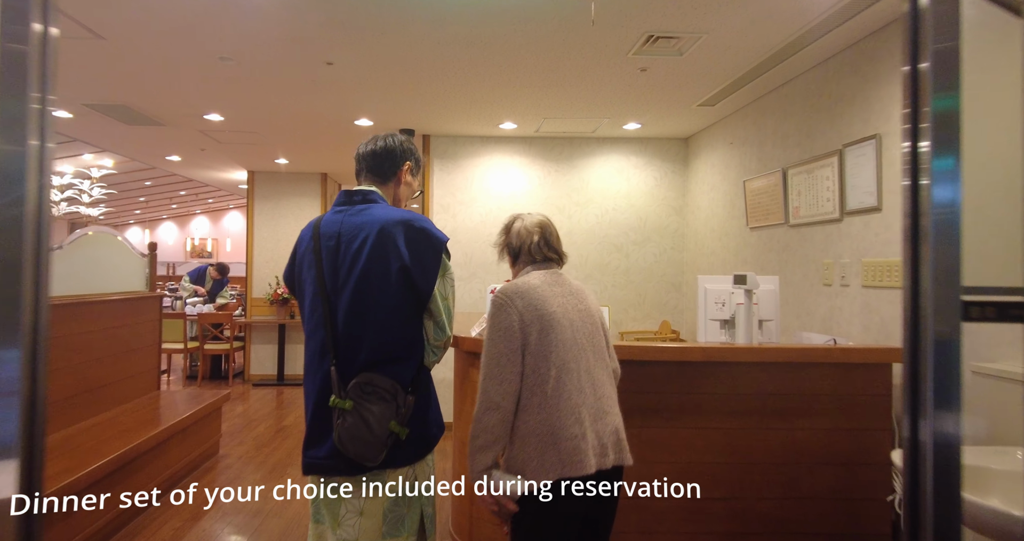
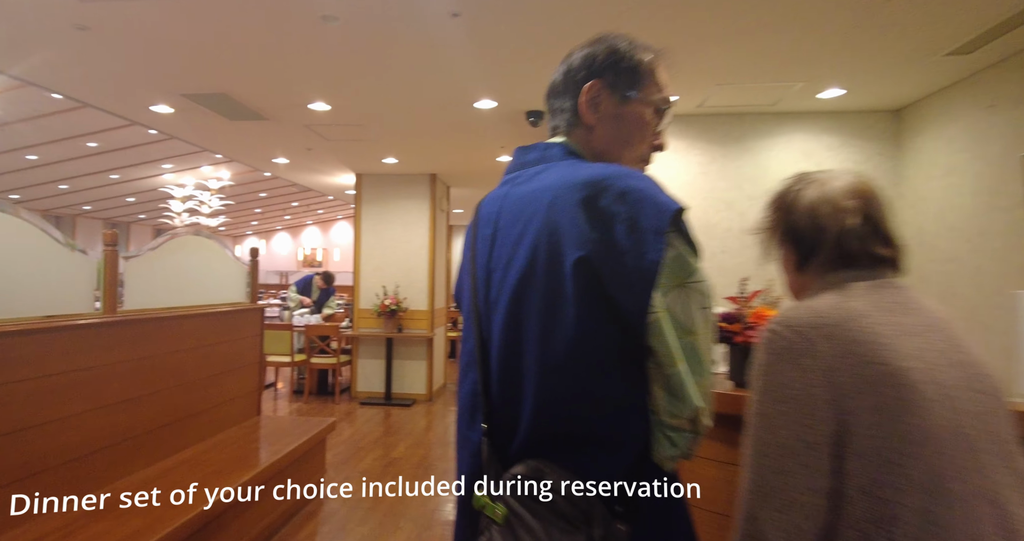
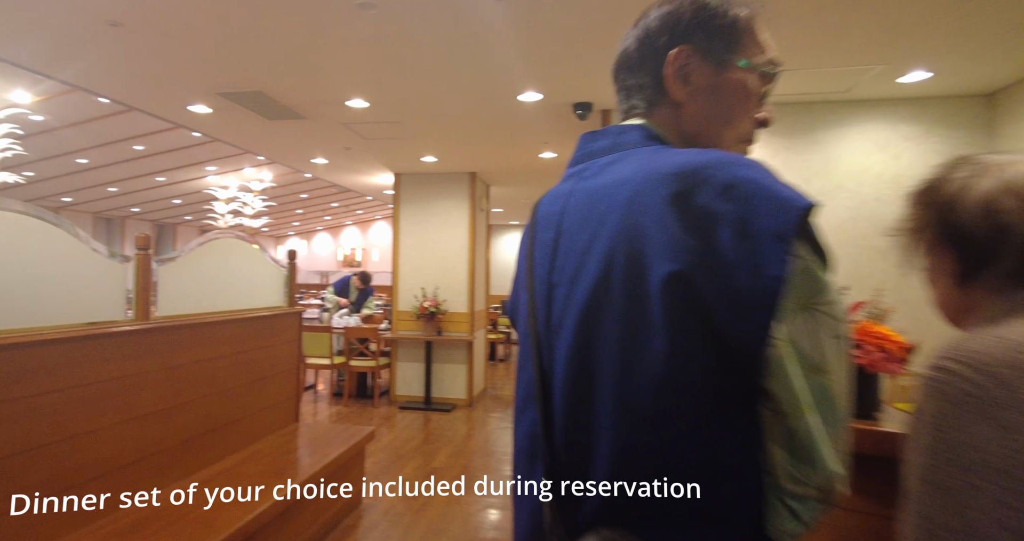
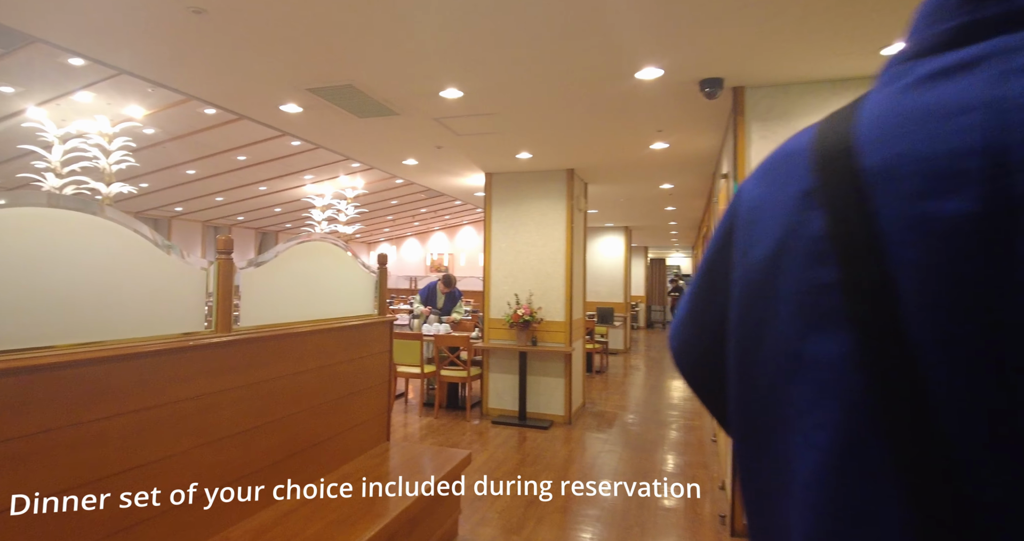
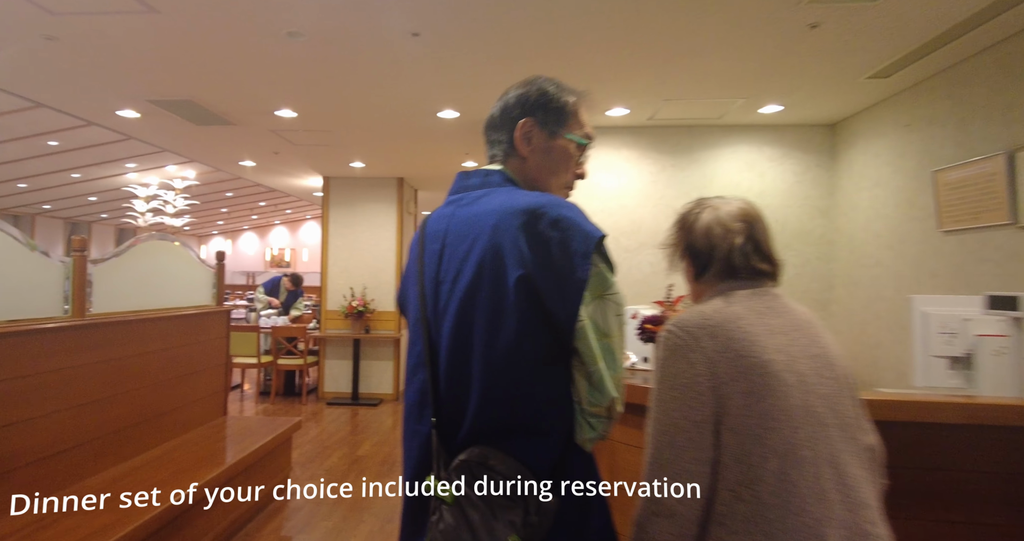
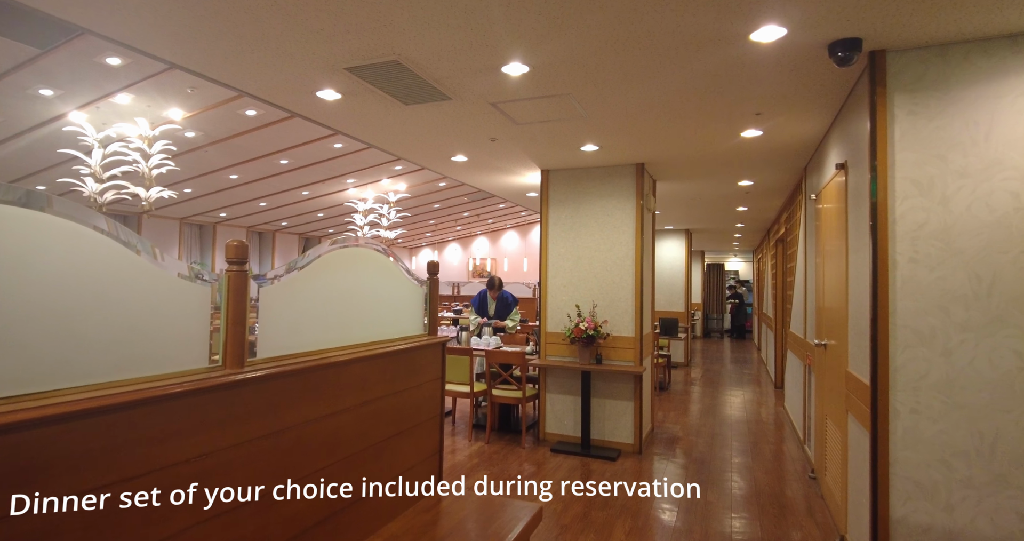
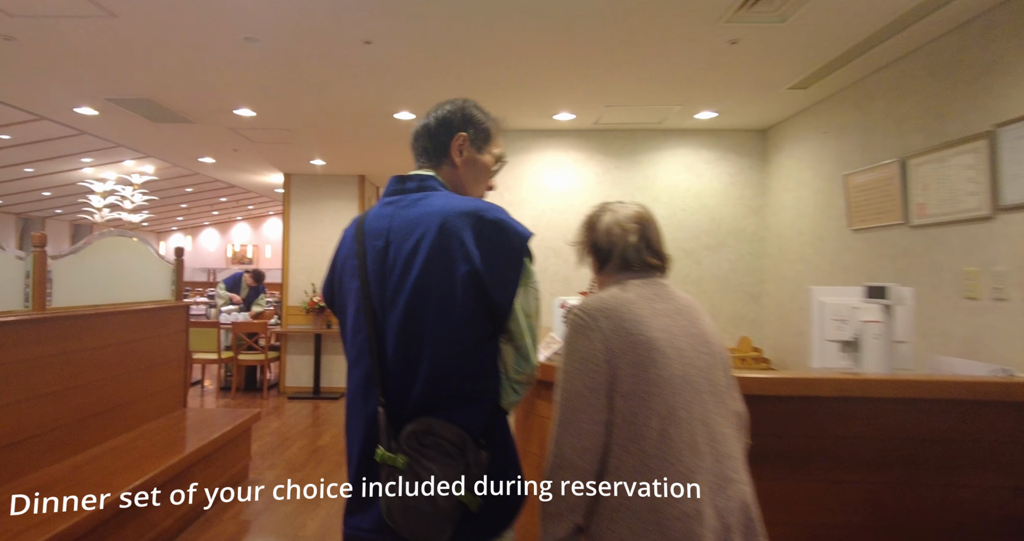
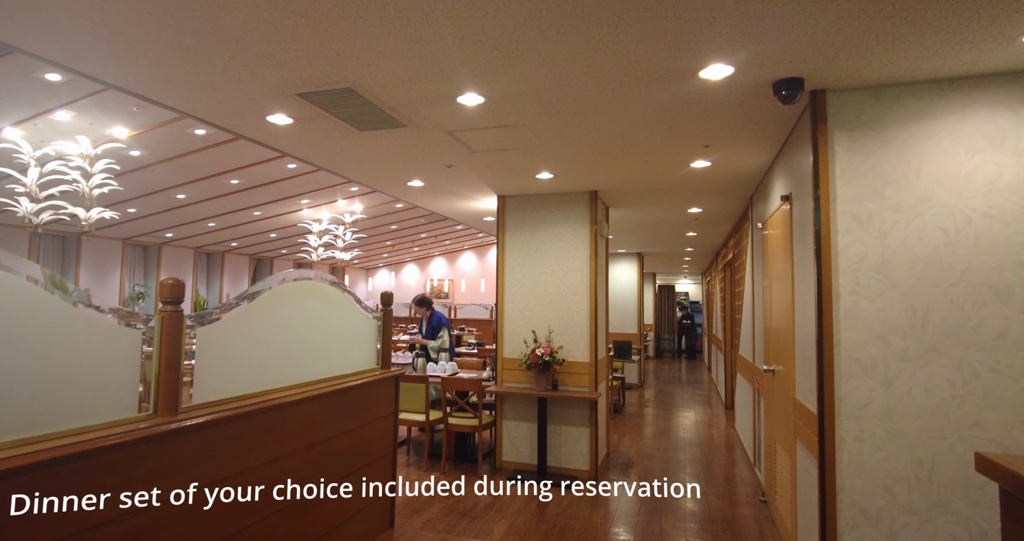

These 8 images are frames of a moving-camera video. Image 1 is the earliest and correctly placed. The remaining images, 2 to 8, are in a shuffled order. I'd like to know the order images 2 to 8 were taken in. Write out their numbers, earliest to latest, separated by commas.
7, 5, 2, 3, 4, 6, 8
